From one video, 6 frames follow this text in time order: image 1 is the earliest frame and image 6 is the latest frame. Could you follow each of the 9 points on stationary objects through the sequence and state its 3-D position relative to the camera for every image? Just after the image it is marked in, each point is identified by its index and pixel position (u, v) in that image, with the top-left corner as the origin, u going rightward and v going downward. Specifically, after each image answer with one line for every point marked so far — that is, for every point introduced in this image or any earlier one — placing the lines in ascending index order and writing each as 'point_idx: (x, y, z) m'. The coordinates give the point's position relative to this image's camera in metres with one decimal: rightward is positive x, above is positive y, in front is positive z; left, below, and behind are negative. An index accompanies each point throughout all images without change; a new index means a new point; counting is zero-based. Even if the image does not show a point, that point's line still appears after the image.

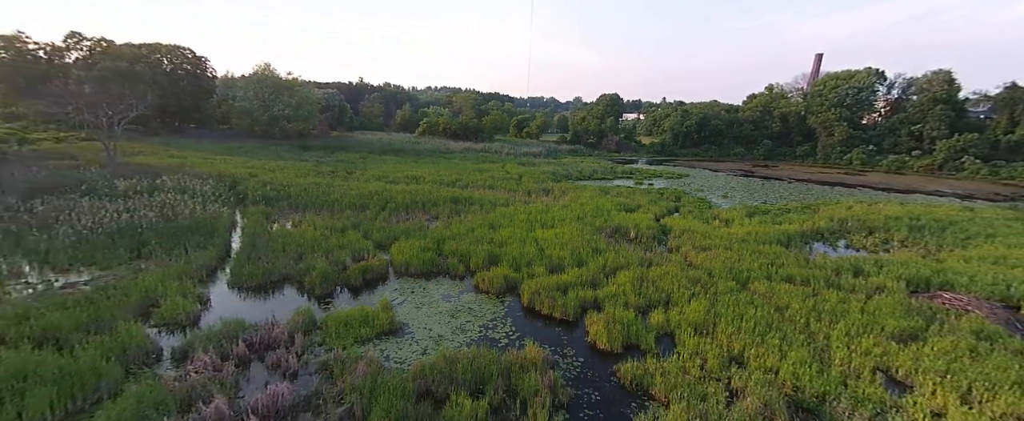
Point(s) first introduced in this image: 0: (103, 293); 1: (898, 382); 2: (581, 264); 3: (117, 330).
0: (-7.0, -1.4, +7.3) m
1: (+5.7, -2.5, +6.1) m
2: (+1.7, -1.3, +10.3) m
3: (-5.7, -1.8, +6.1) m
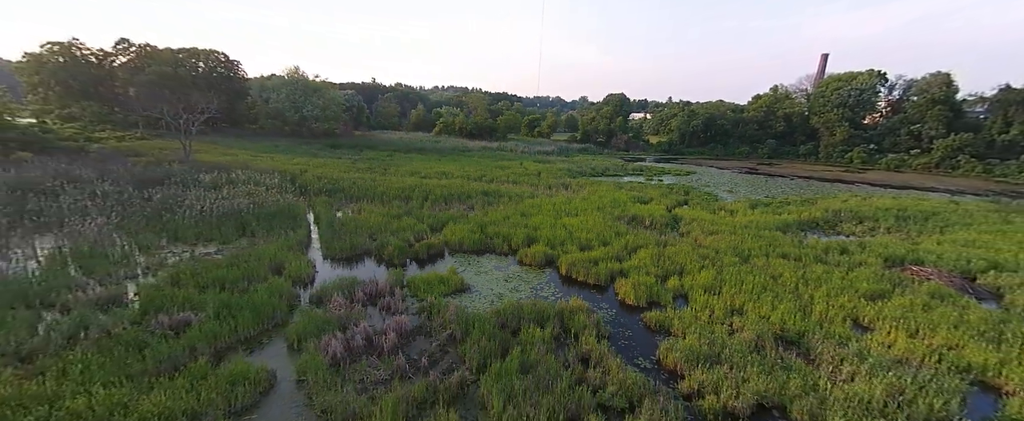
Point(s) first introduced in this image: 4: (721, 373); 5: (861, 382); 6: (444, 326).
0: (-5.9, -1.1, +9.2) m
1: (+6.7, -2.1, +7.9) m
2: (+2.8, -1.0, +12.2) m
3: (-4.7, -1.4, +8.1) m
4: (+3.1, -2.4, +6.1) m
5: (+5.0, -2.4, +5.9) m
6: (-1.2, -2.0, +7.3) m
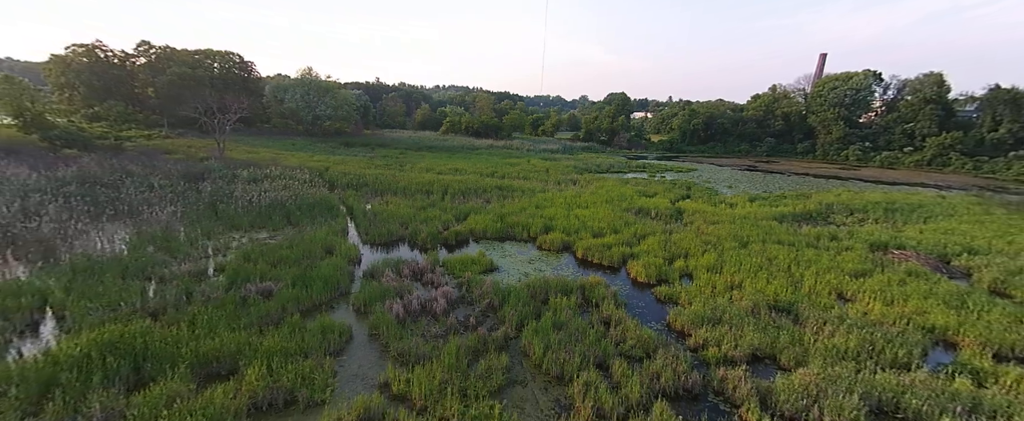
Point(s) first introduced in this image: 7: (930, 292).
0: (-5.4, -0.8, +10.4) m
1: (+7.3, -1.8, +9.1) m
2: (+3.4, -0.7, +13.4) m
3: (-4.1, -1.1, +9.2) m
4: (+3.7, -2.1, +7.2) m
5: (+5.6, -2.1, +7.1) m
6: (-0.6, -1.7, +8.5) m
7: (+9.1, -1.8, +9.1) m
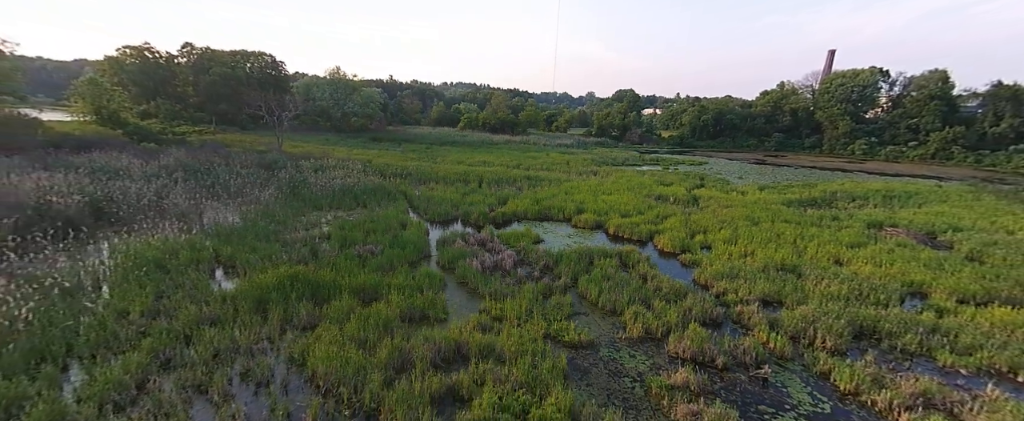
0: (-4.1, -0.2, +12.3) m
1: (+8.5, -1.3, +10.9) m
2: (+4.7, -0.1, +15.2) m
3: (-2.8, -0.6, +11.1) m
4: (+4.9, -1.6, +9.0) m
5: (+6.8, -1.6, +8.9) m
6: (+0.7, -1.2, +10.3) m
7: (+10.3, -1.2, +10.9) m
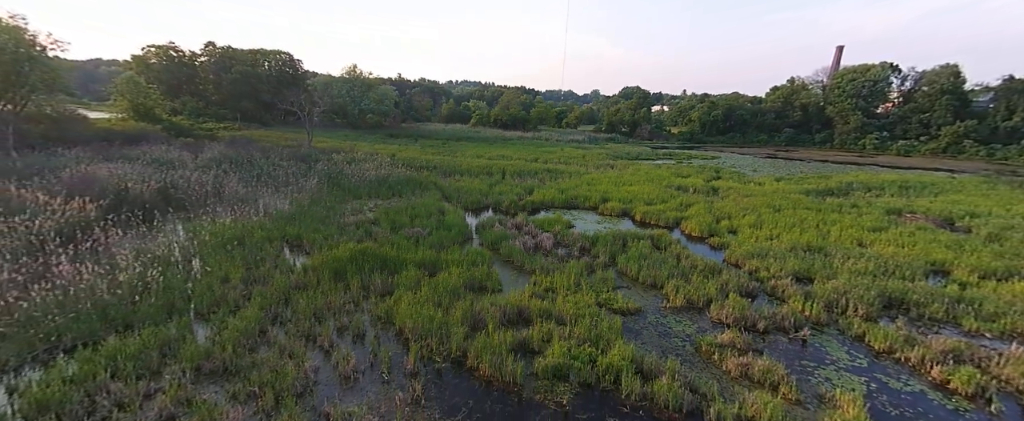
0: (-3.1, +0.2, +12.9) m
1: (+9.5, -0.9, +11.3) m
2: (+5.7, +0.3, +15.7) m
3: (-1.8, -0.2, +11.8) m
4: (+5.9, -1.2, +9.6) m
5: (+7.8, -1.2, +9.4) m
6: (+1.6, -0.8, +10.9) m
7: (+11.3, -0.8, +11.3) m
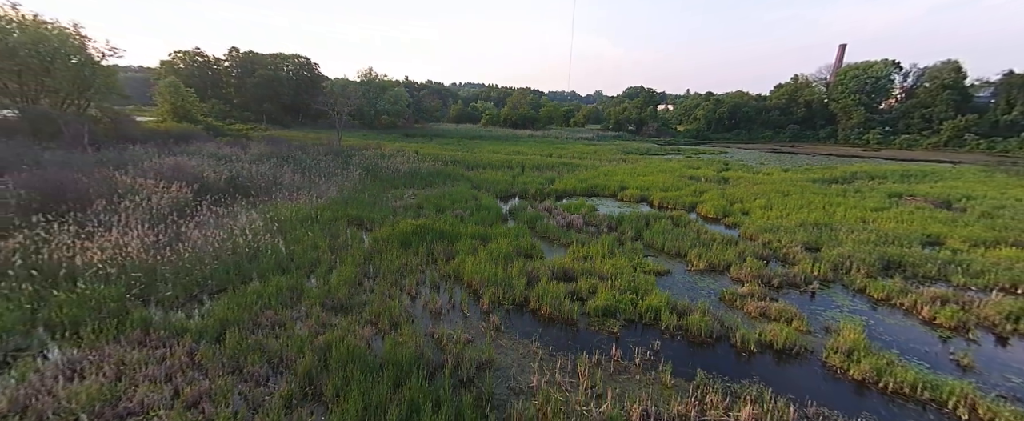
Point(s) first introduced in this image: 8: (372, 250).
0: (-2.2, +0.6, +14.1) m
1: (+10.4, -0.3, +12.3) m
2: (+6.7, +0.8, +16.7) m
3: (-0.9, +0.3, +12.9) m
4: (+6.8, -0.6, +10.6) m
5: (+8.7, -0.6, +10.4) m
6: (+2.5, -0.3, +12.0) m
7: (+12.2, -0.2, +12.3) m
8: (-2.6, -0.7, +8.0) m
